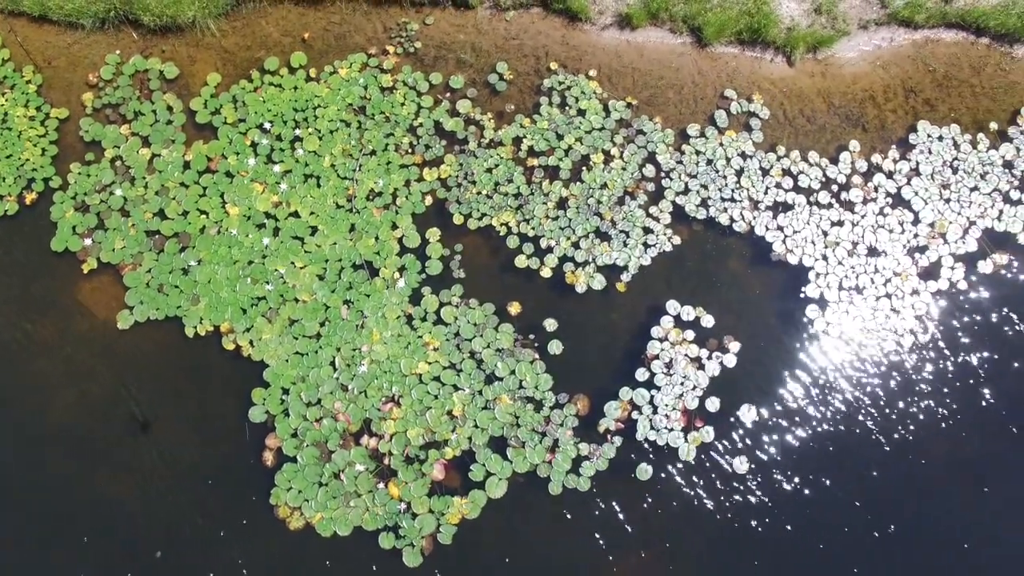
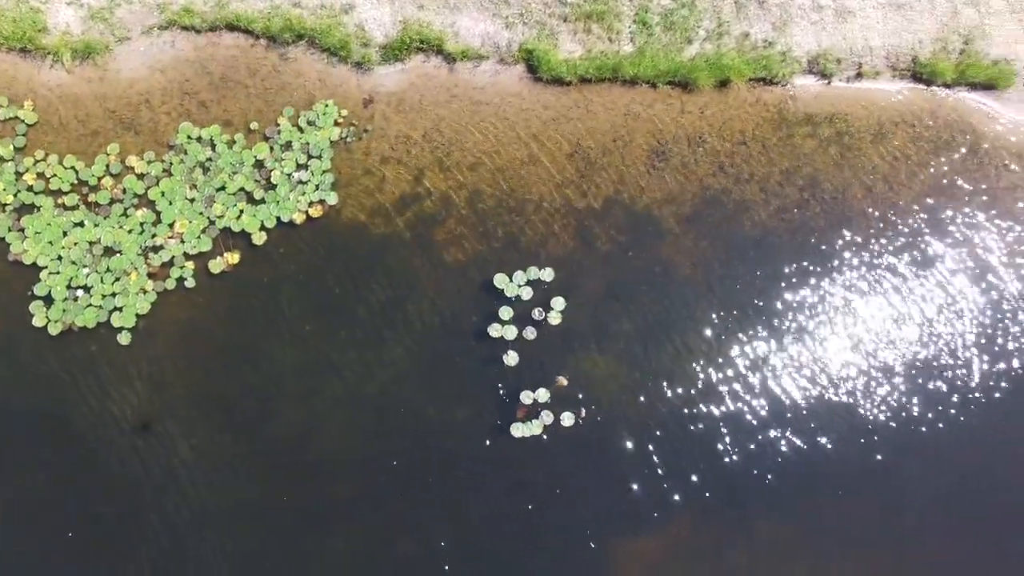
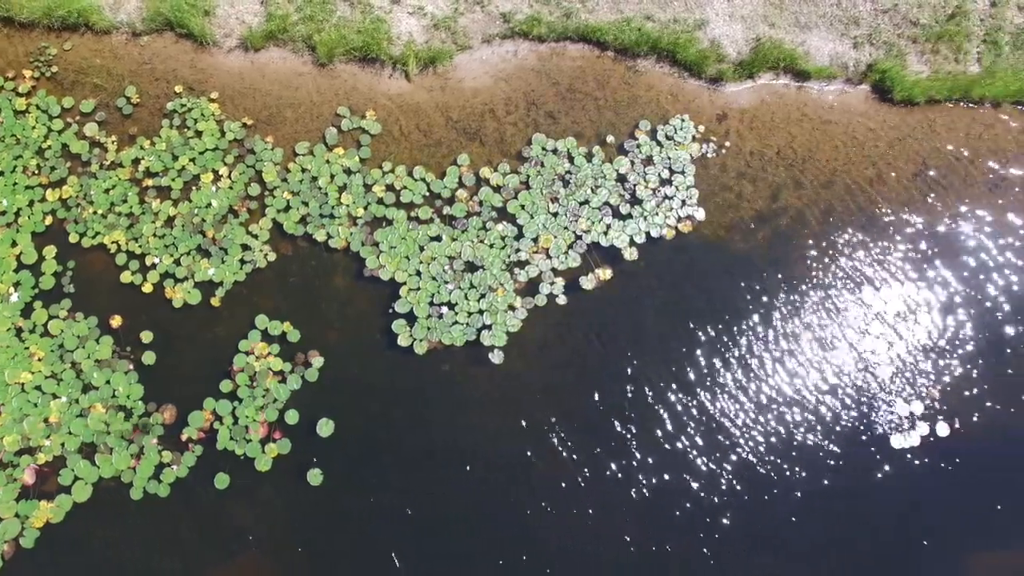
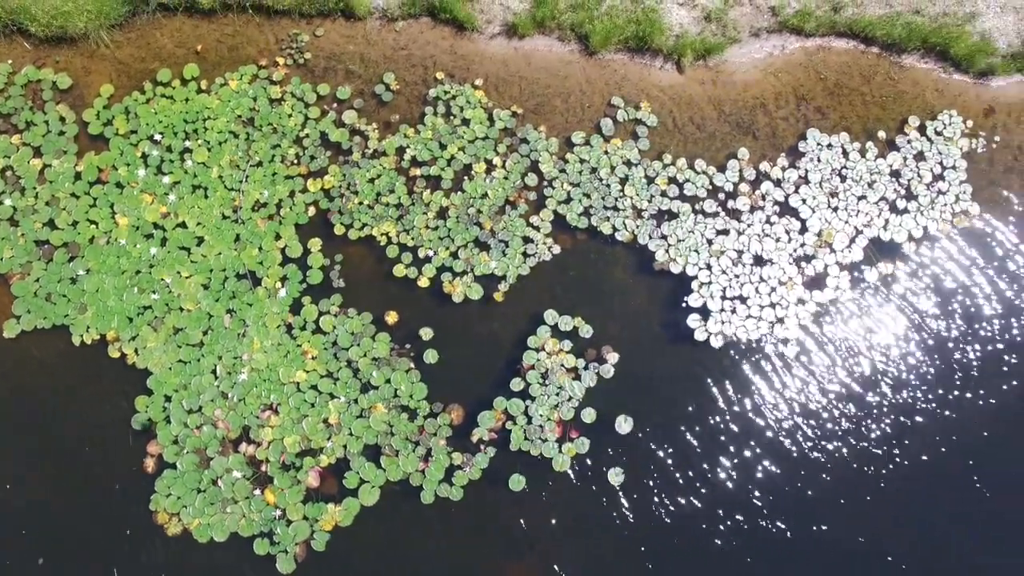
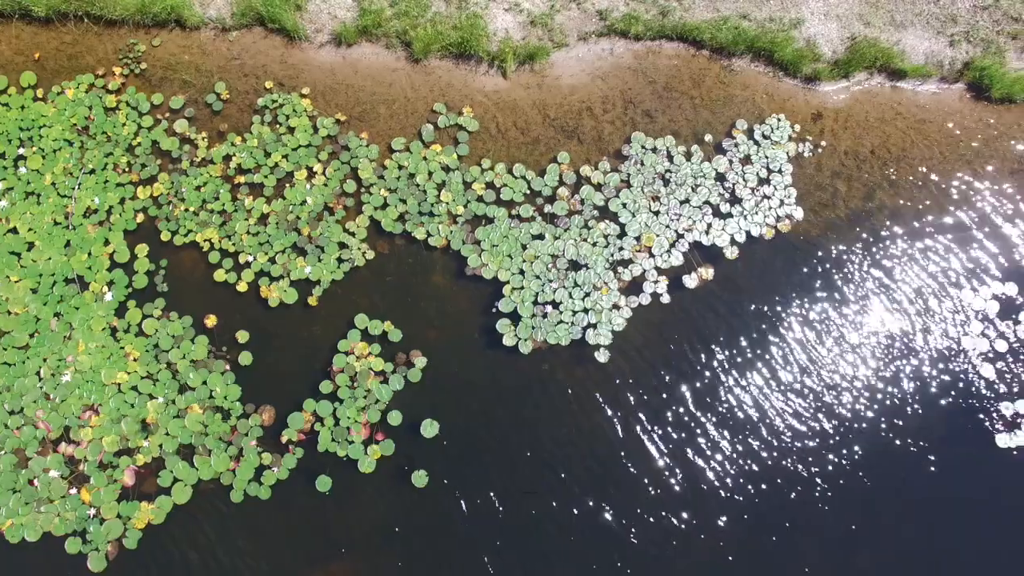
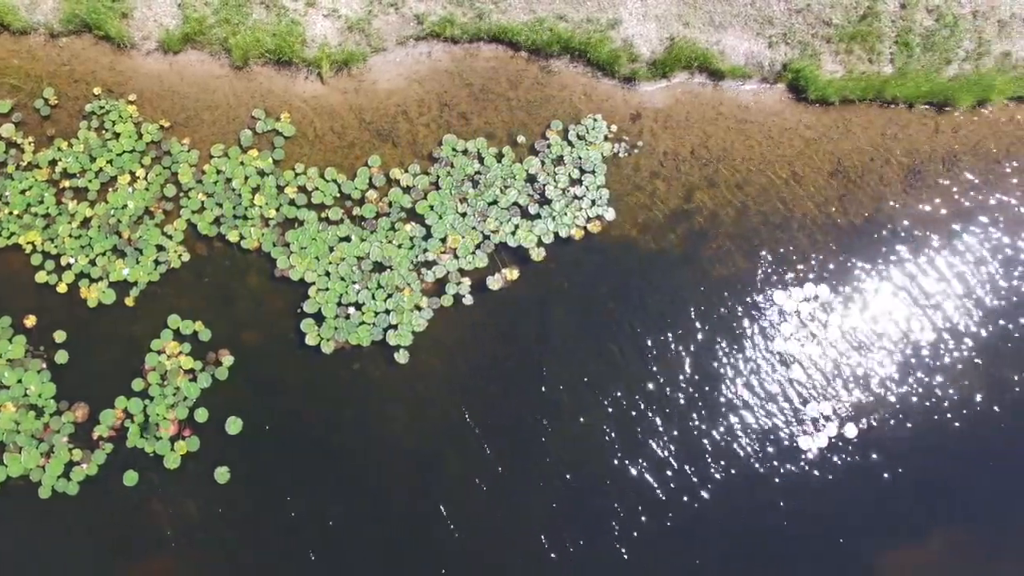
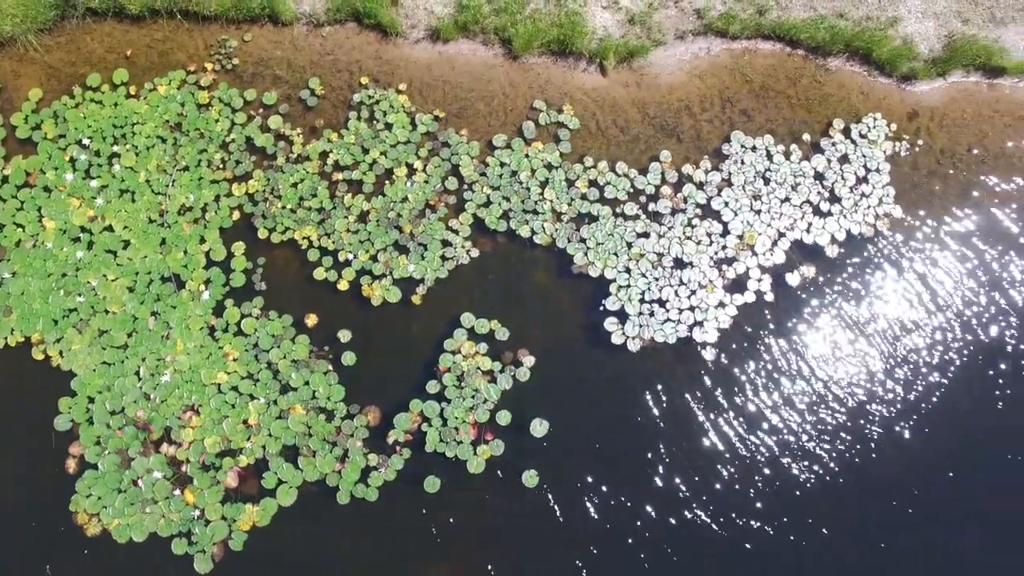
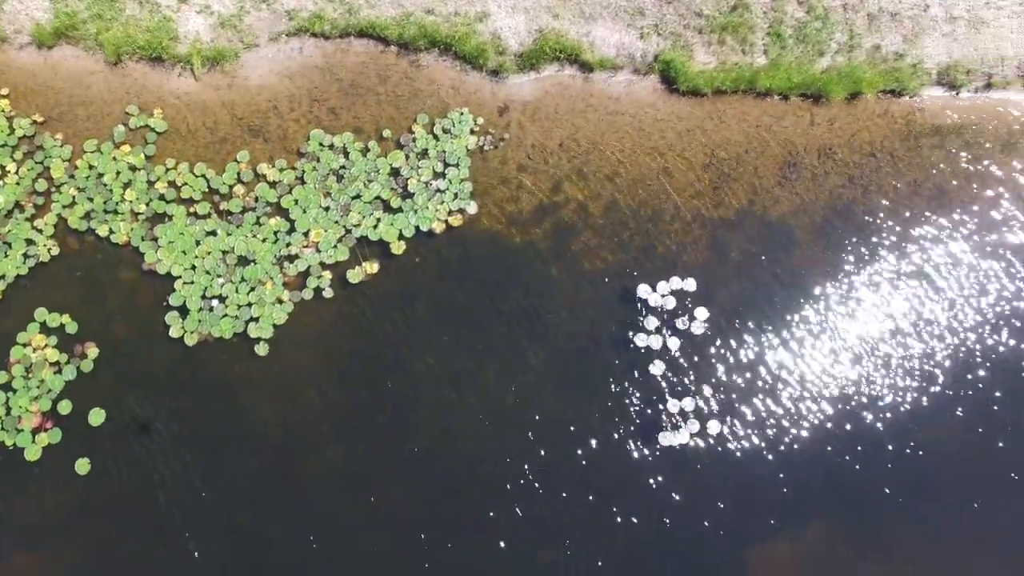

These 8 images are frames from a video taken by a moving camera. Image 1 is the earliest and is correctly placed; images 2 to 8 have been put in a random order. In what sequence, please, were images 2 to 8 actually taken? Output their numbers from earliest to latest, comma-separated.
4, 7, 5, 3, 6, 8, 2
